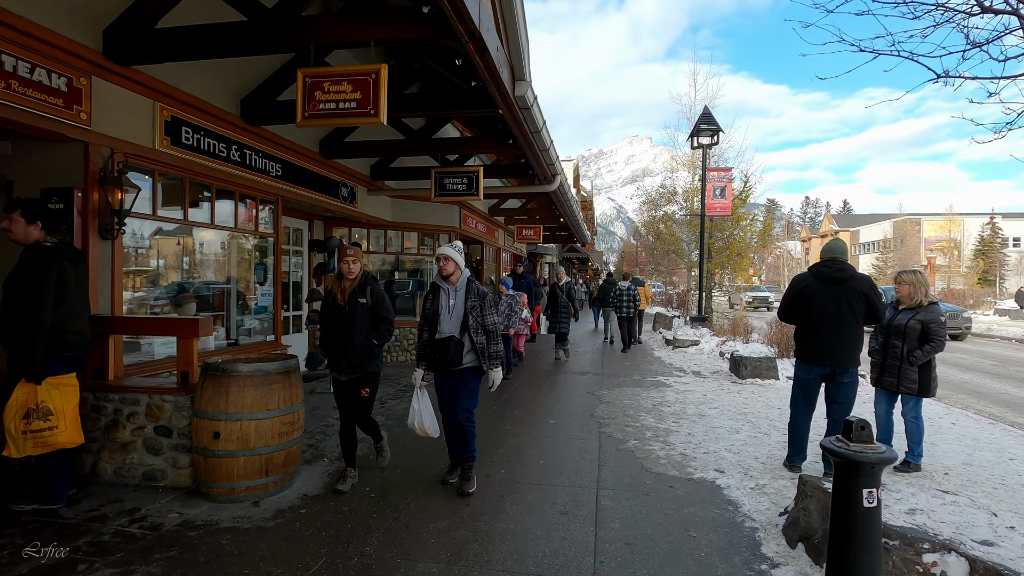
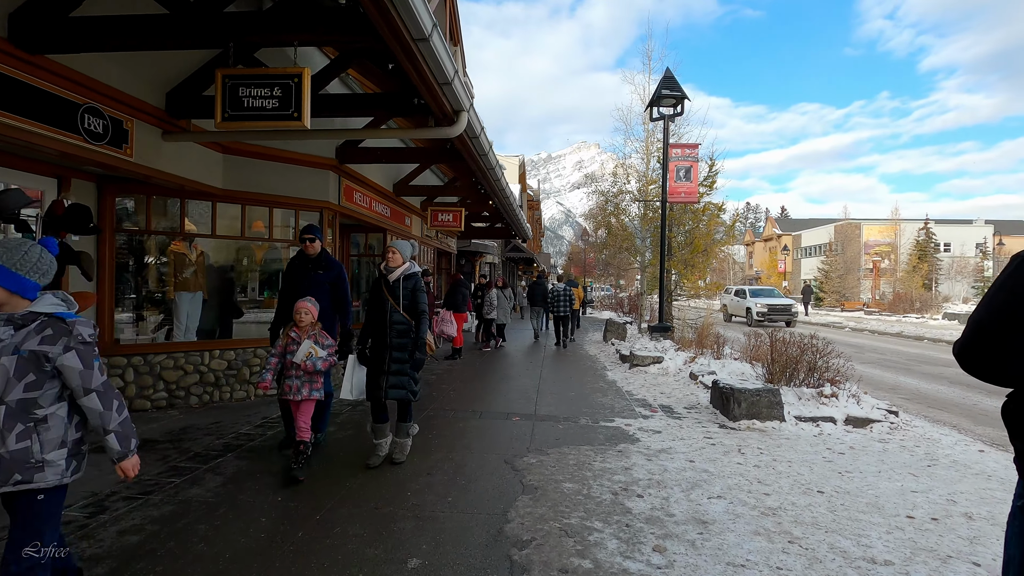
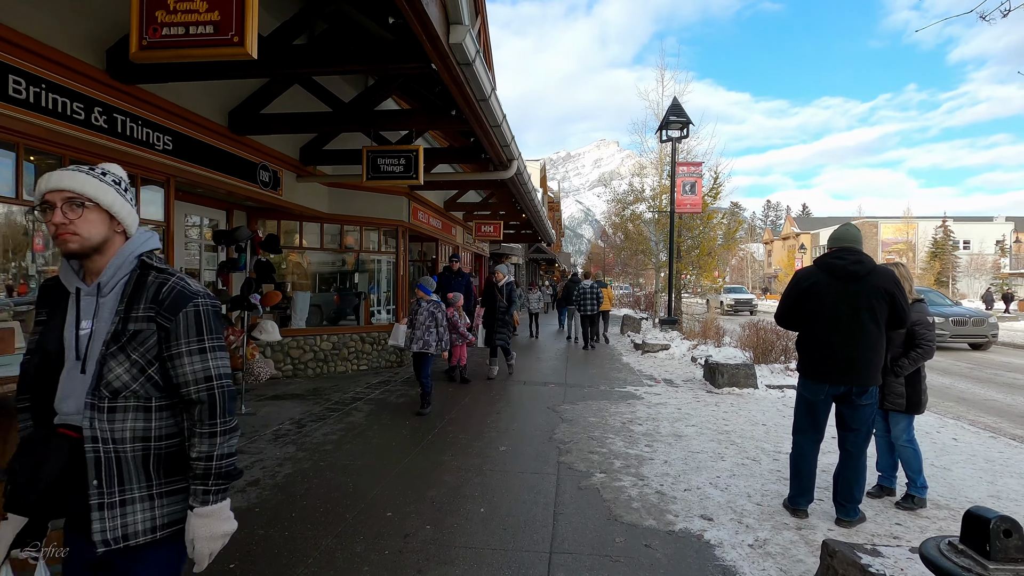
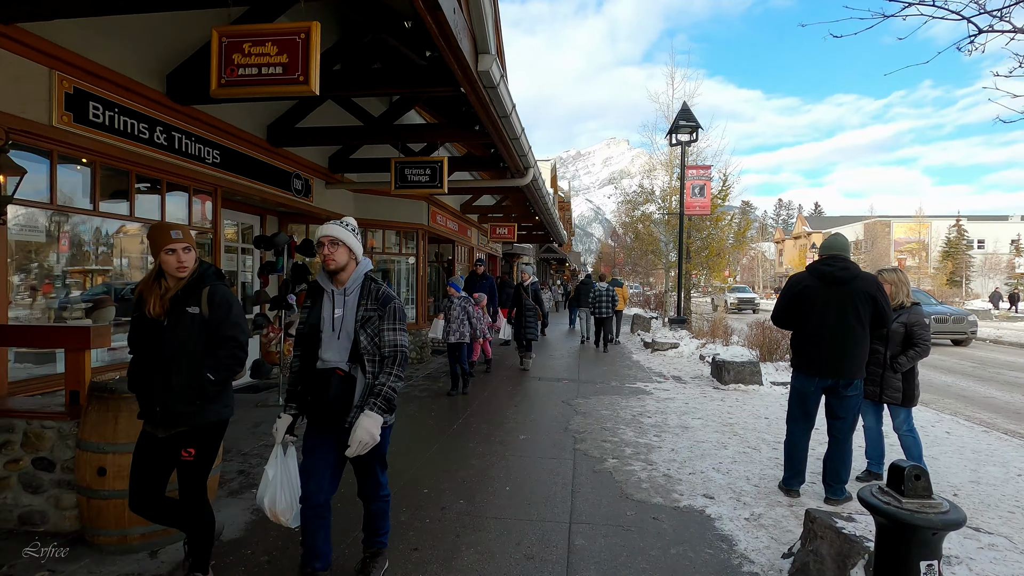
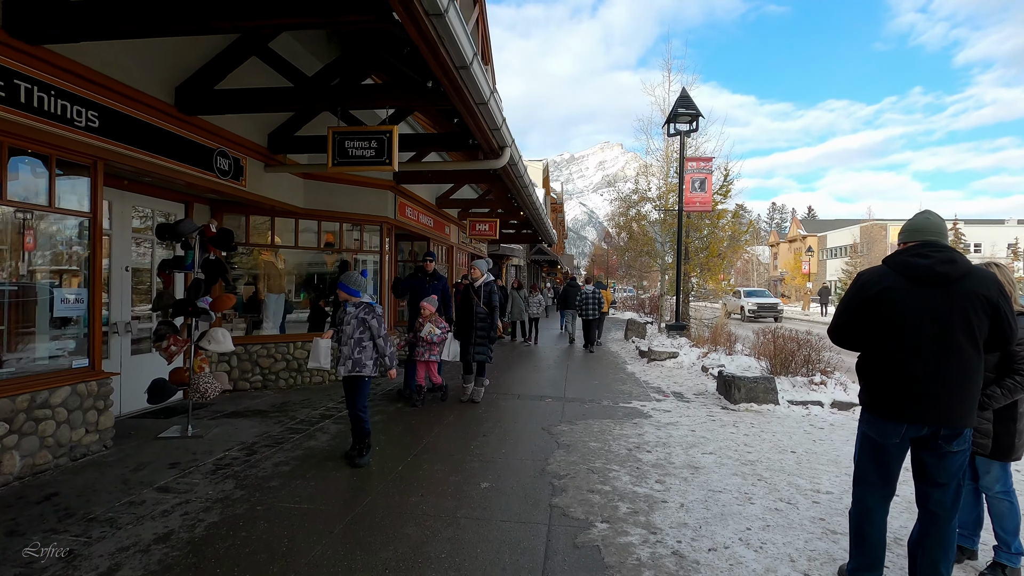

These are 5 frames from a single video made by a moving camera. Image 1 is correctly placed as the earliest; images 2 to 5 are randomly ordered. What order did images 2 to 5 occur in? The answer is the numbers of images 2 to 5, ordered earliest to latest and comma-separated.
4, 3, 5, 2
